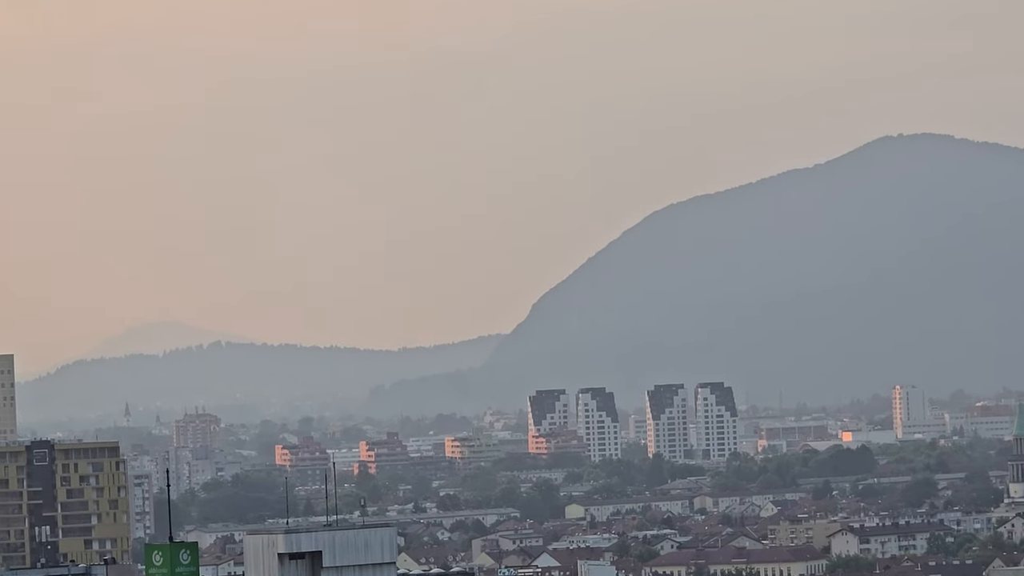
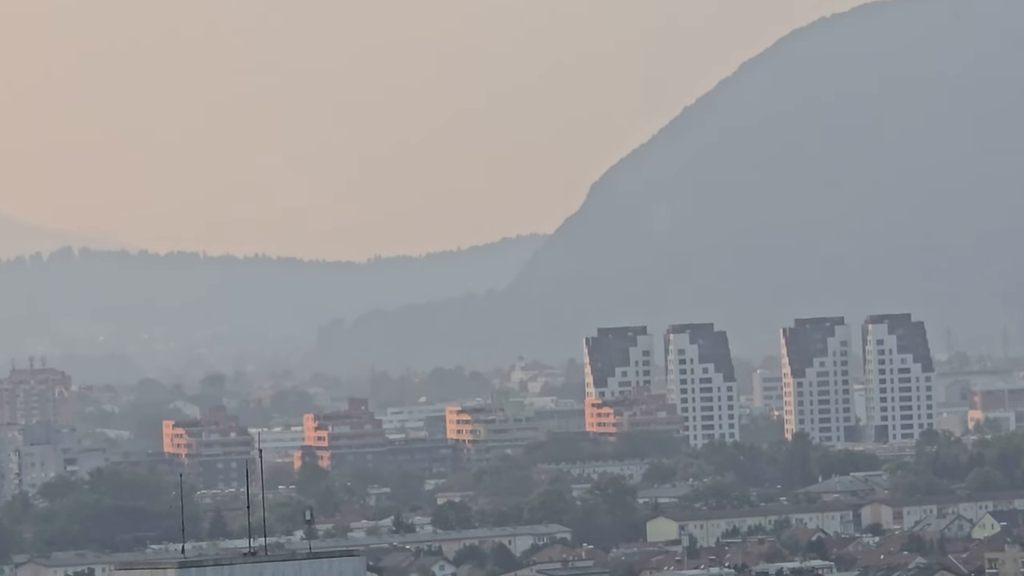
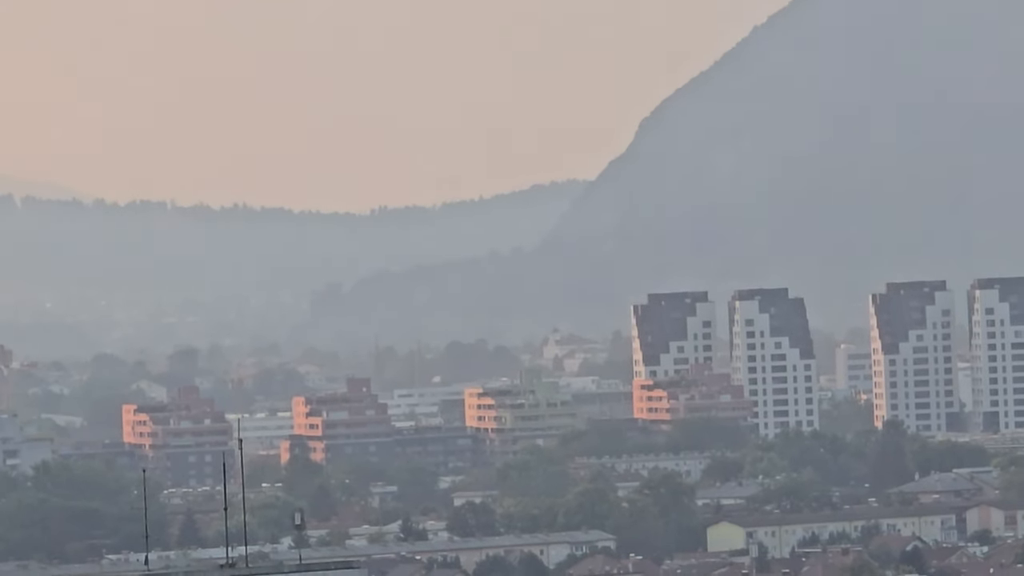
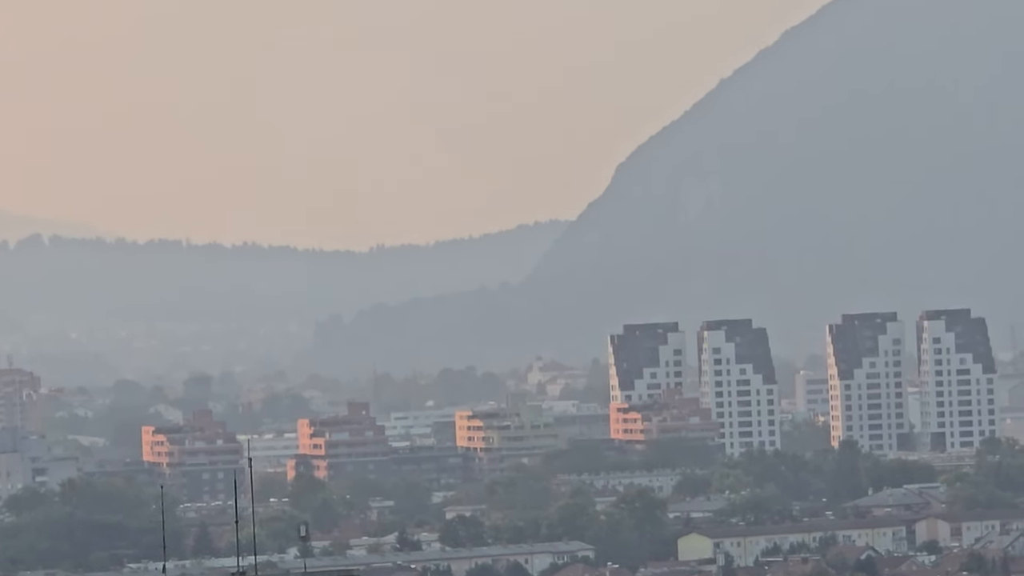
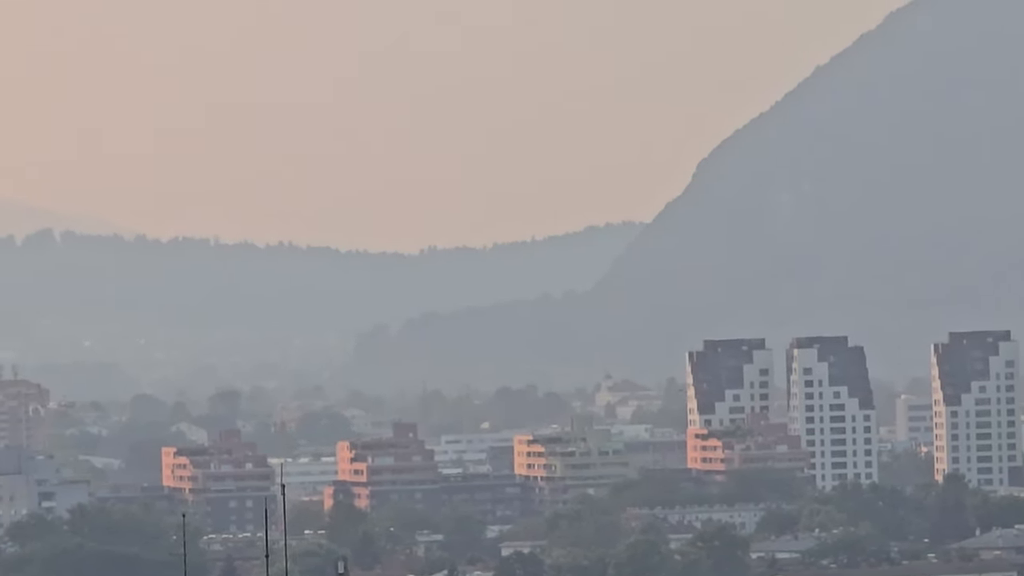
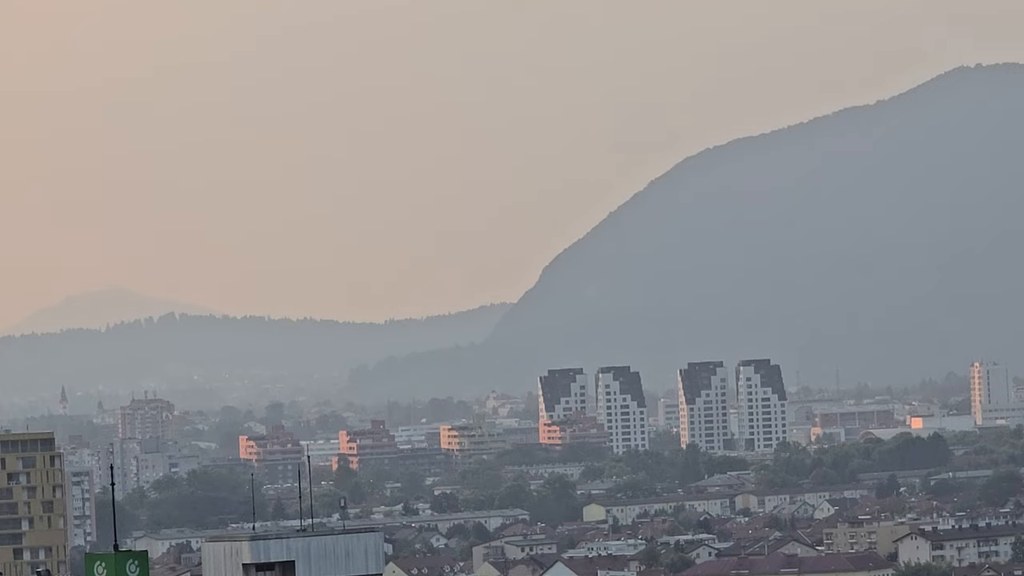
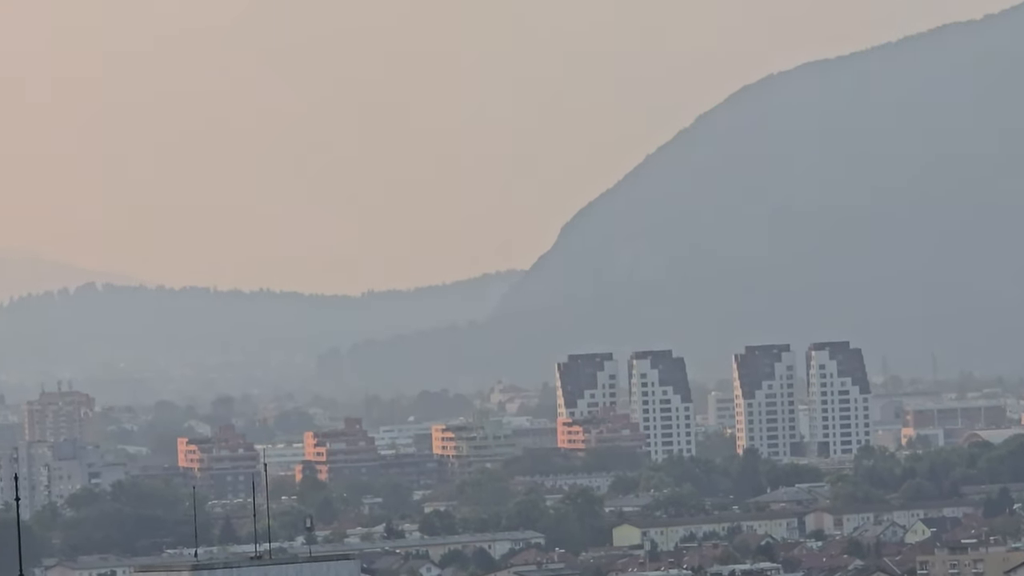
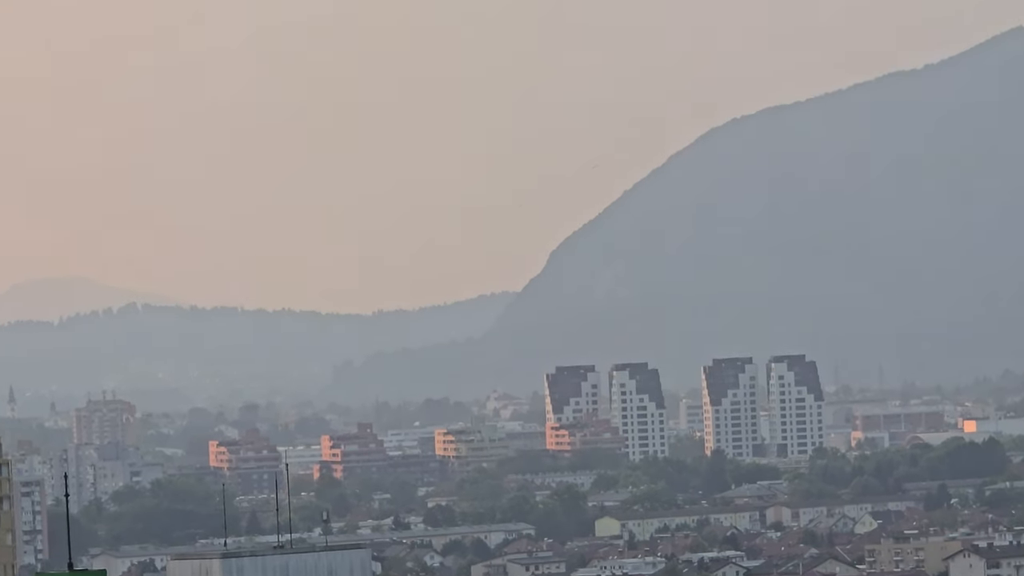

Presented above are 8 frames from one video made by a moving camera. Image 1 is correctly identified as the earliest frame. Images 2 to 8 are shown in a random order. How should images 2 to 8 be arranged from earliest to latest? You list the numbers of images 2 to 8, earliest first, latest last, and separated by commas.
6, 8, 7, 2, 4, 3, 5
